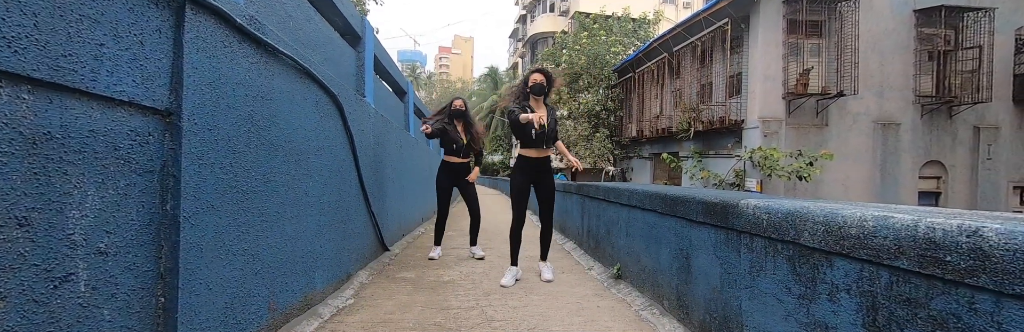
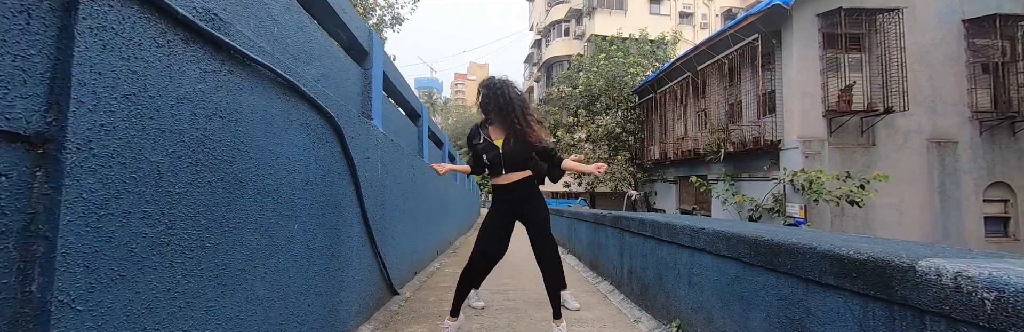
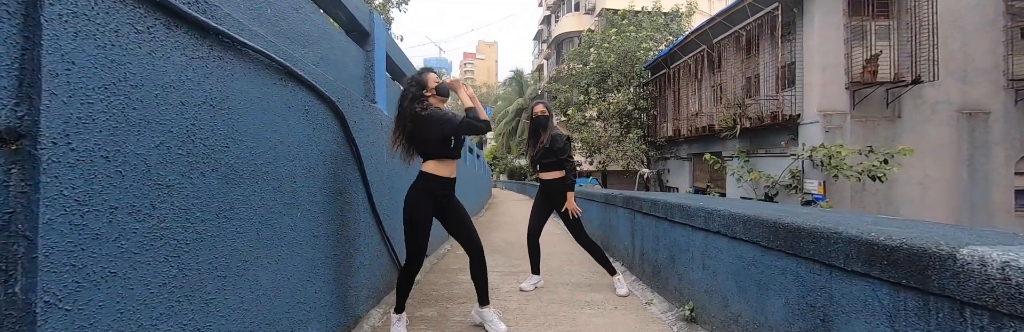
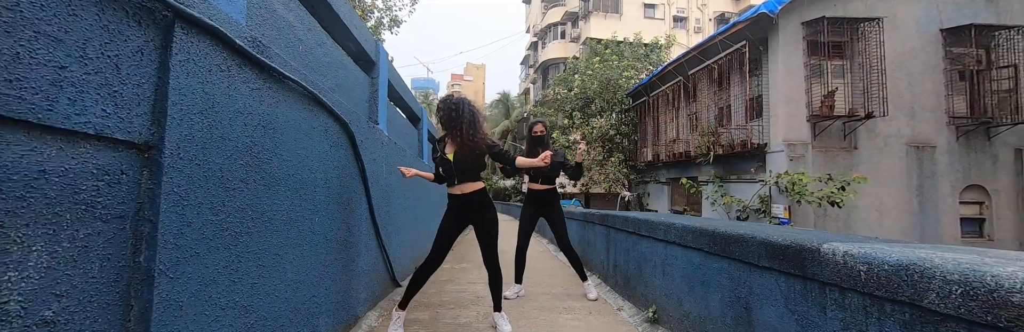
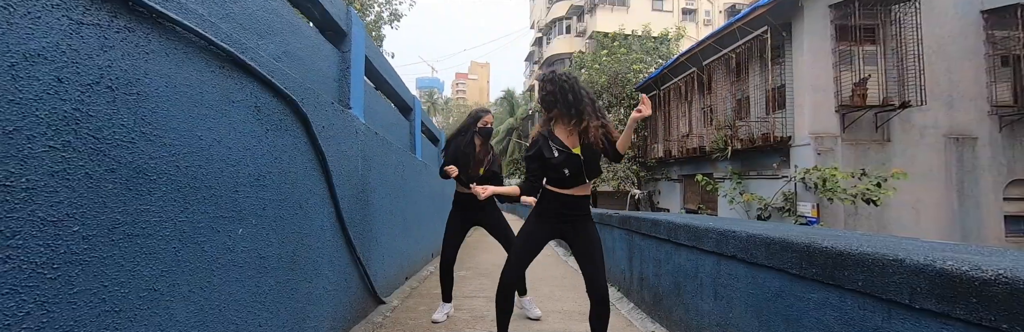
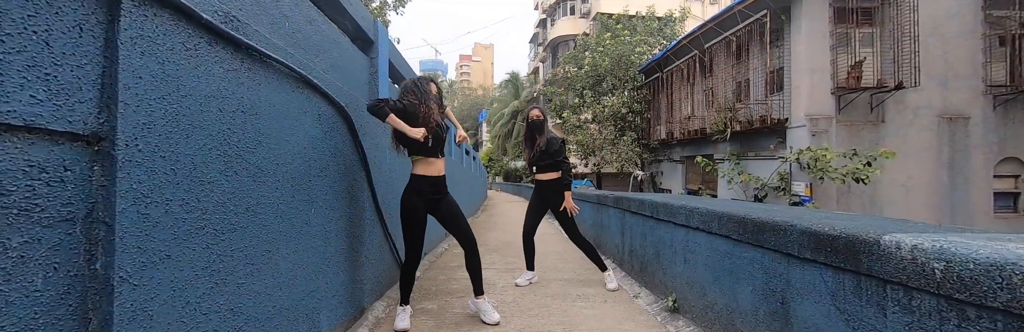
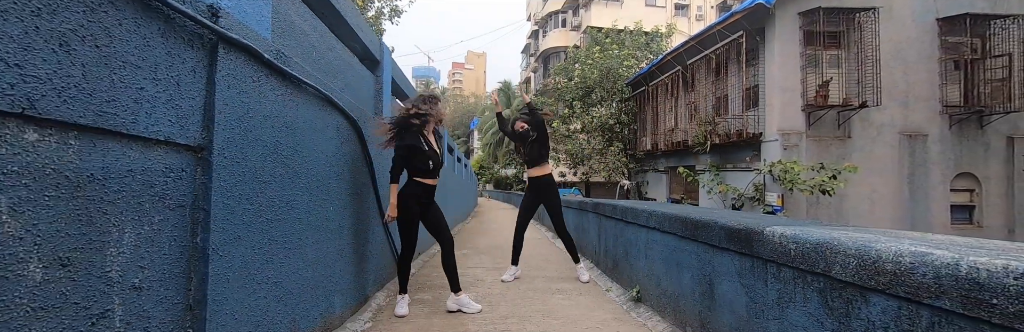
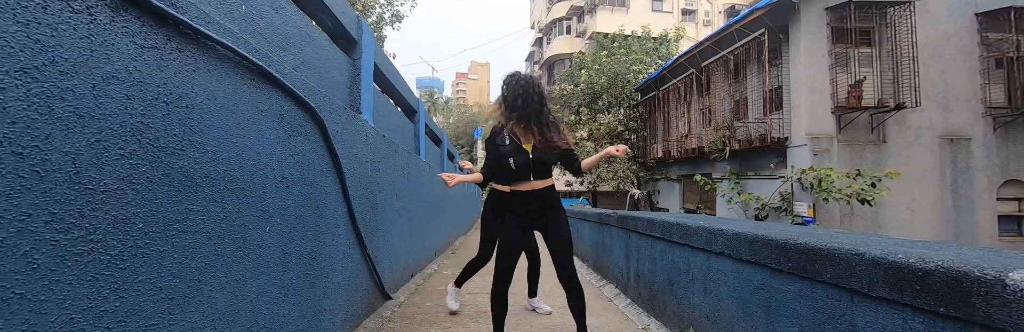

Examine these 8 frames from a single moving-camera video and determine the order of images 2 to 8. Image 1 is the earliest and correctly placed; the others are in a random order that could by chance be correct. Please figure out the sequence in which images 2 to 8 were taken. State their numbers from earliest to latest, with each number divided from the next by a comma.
5, 8, 2, 4, 7, 6, 3
